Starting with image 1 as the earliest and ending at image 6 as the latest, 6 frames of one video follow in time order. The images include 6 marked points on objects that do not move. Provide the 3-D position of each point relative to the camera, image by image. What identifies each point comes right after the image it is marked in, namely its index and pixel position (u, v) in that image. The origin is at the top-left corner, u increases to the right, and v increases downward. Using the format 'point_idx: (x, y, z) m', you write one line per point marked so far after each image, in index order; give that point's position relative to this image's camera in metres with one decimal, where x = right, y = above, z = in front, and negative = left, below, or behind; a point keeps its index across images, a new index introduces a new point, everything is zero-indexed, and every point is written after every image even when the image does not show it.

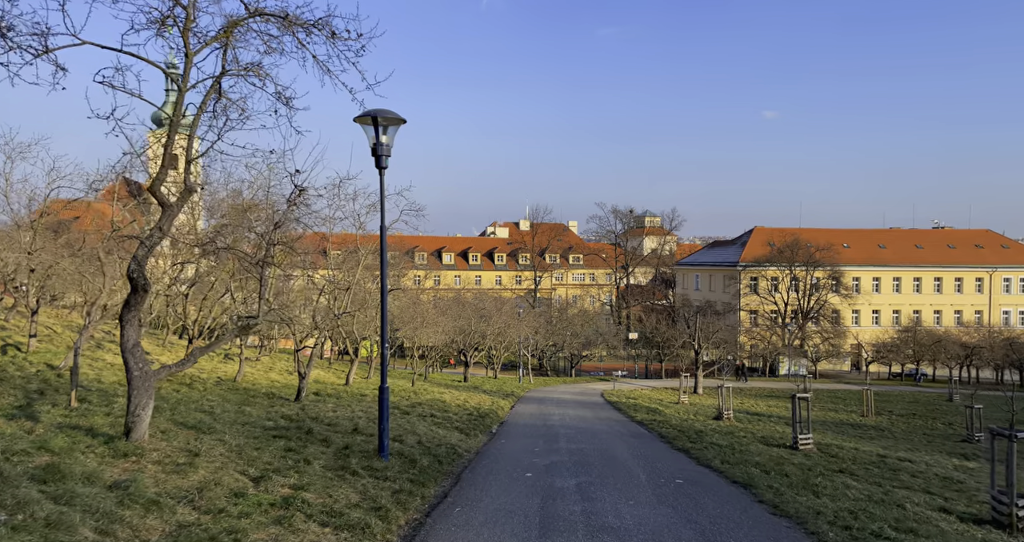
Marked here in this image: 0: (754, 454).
0: (+4.3, -3.3, +14.5) m
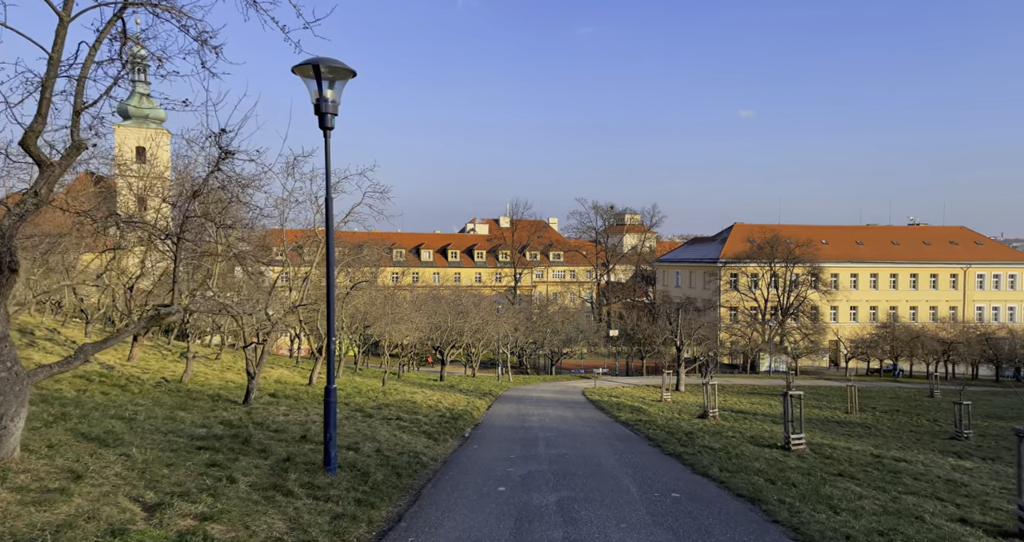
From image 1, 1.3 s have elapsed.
0: (+3.8, -3.0, +13.2) m
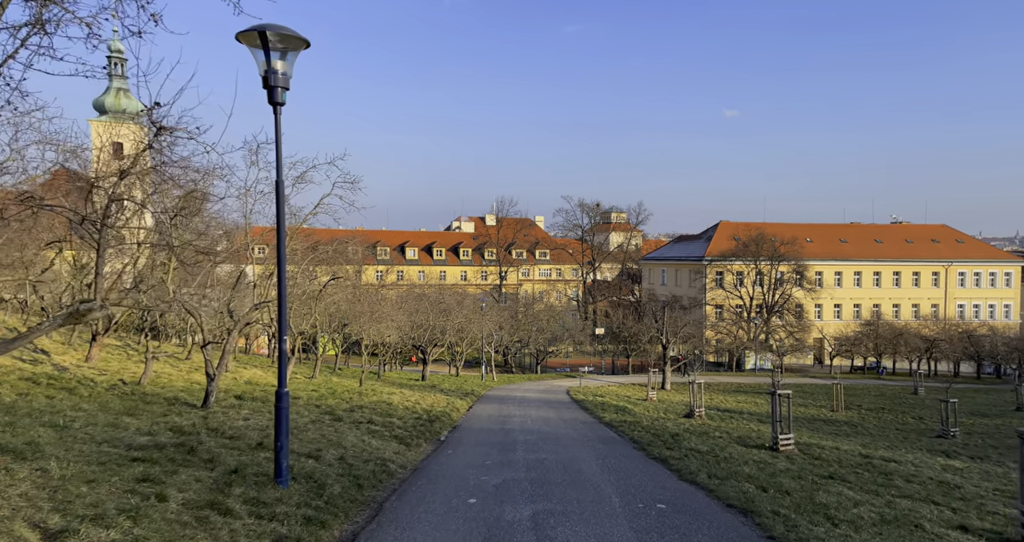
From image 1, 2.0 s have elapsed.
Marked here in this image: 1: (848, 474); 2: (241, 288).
0: (+3.5, -3.0, +12.6) m
1: (+6.6, -4.0, +16.0) m
2: (-6.4, -0.4, +19.4) m
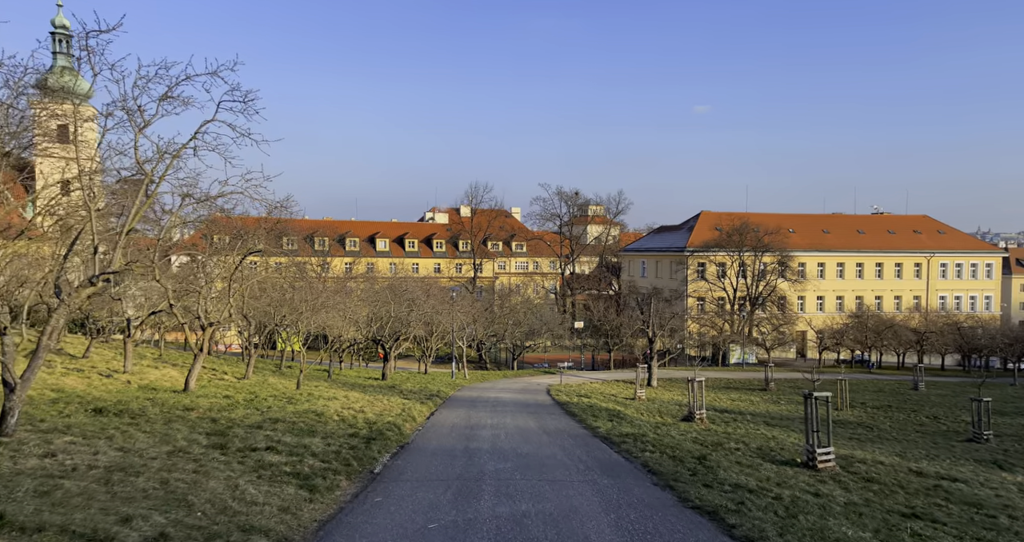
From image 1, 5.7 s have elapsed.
0: (+3.1, -2.5, +8.4) m
1: (+6.1, -3.5, +11.9) m
2: (-7.0, +0.1, +14.9) m
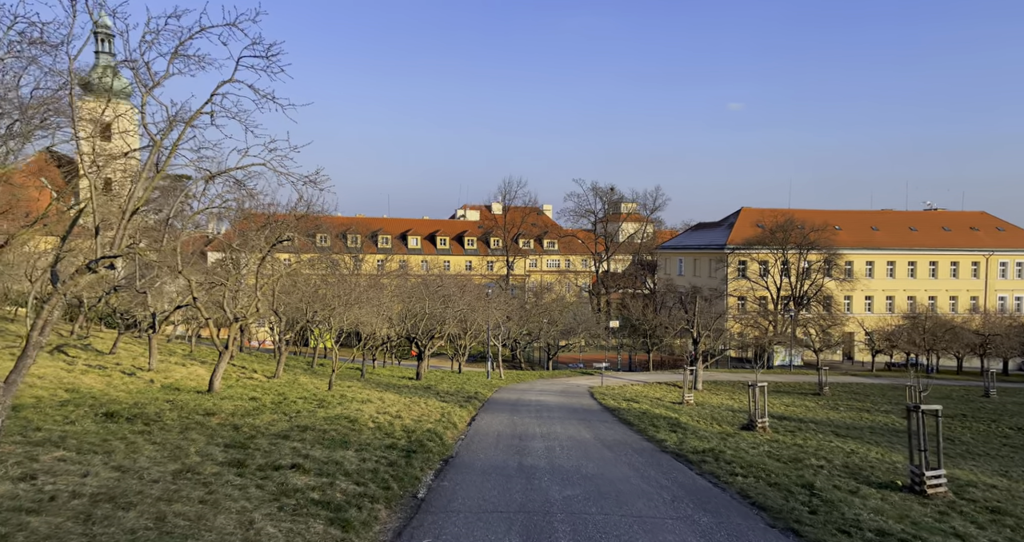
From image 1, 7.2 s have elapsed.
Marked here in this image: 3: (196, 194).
0: (+3.8, -2.3, +6.3) m
1: (+7.0, -3.4, +9.8) m
2: (-6.0, +0.3, +13.2) m
3: (-5.4, +1.3, +13.8) m
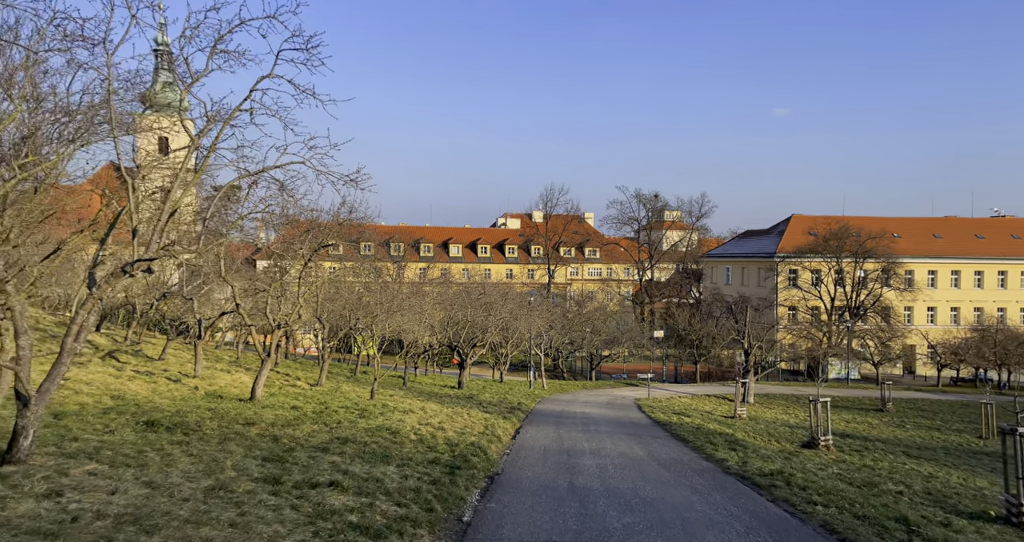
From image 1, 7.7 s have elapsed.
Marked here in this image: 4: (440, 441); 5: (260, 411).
0: (+4.2, -2.4, +5.2) m
1: (+7.6, -3.4, +8.5) m
2: (-5.2, +0.2, +12.6) m
3: (-4.5, +1.2, +13.2) m
4: (-1.1, -2.8, +13.7) m
5: (-4.3, -2.5, +14.8) m
